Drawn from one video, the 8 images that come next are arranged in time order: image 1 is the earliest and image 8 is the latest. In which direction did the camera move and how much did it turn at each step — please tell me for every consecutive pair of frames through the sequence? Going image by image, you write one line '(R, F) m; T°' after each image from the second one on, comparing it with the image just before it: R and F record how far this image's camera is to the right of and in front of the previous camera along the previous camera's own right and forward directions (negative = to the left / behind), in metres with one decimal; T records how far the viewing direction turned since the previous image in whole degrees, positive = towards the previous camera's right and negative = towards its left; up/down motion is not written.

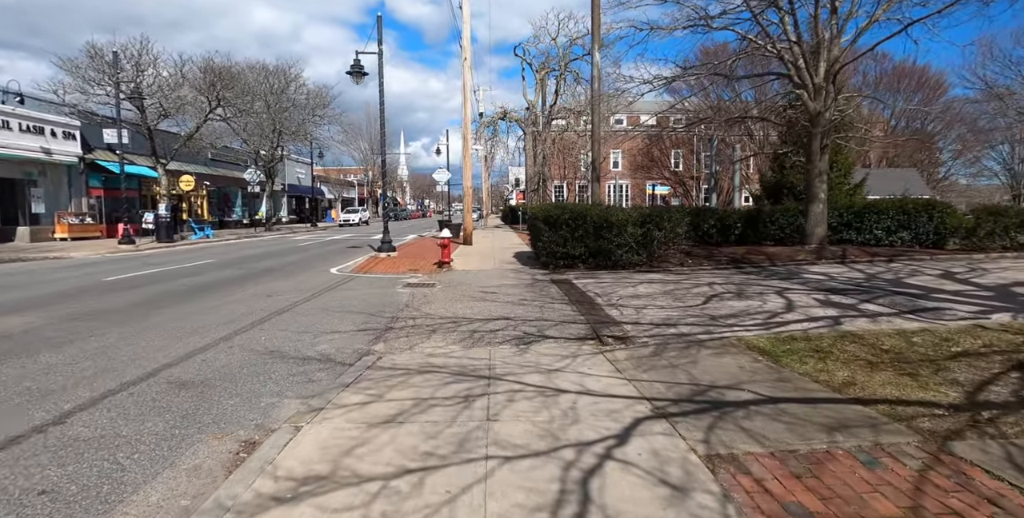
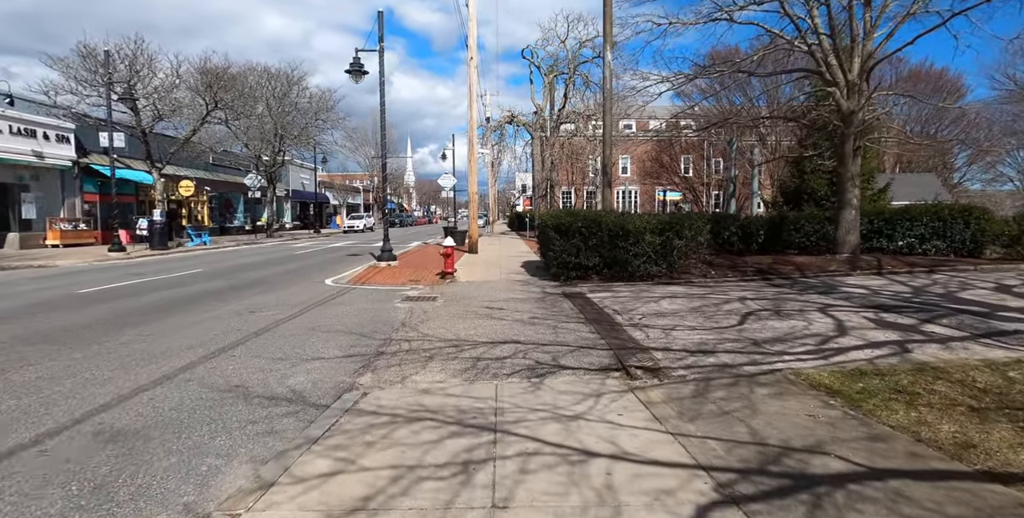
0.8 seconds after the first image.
(0.0, +1.0) m; -1°
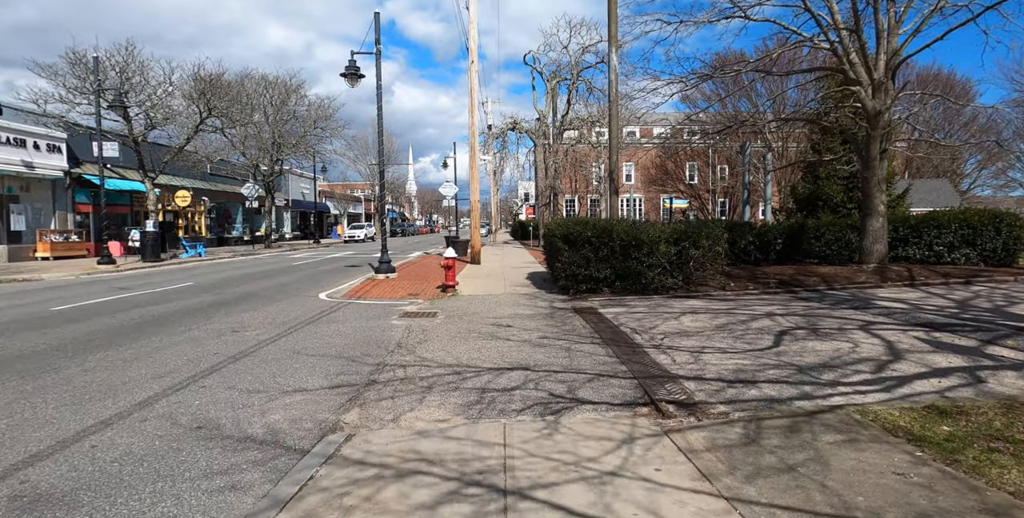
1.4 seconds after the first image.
(-0.1, +0.8) m; 0°
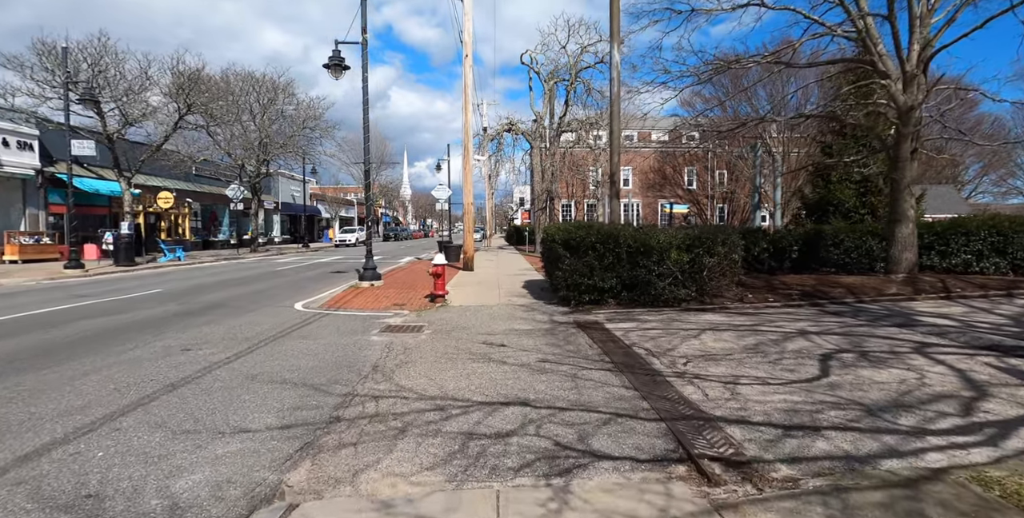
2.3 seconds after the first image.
(0.0, +1.1) m; +1°
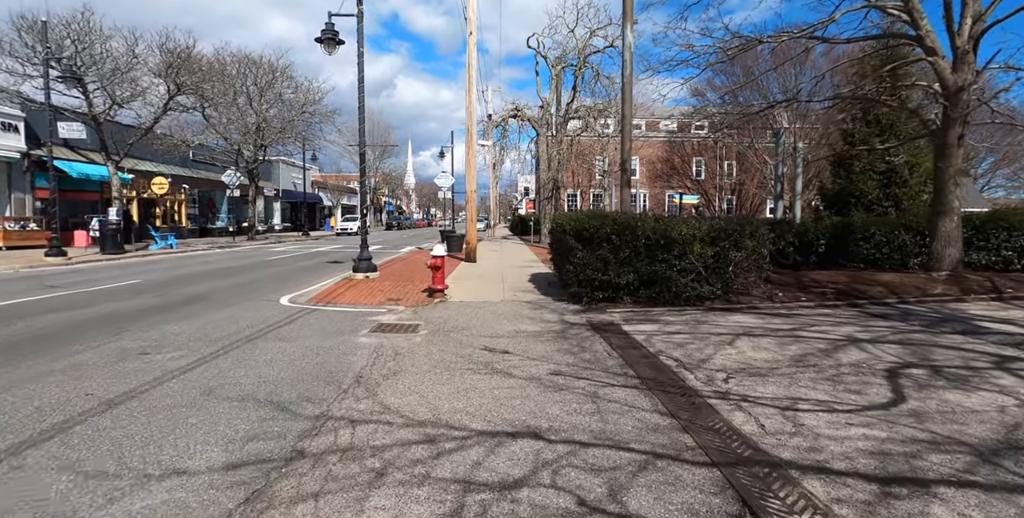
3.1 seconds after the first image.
(0.0, +1.0) m; 0°
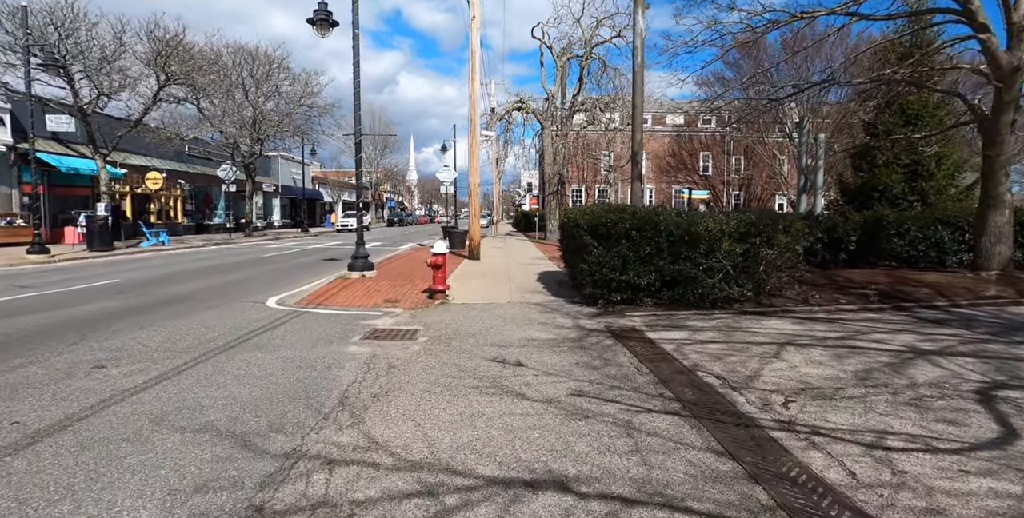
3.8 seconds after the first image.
(-0.1, +0.9) m; 0°
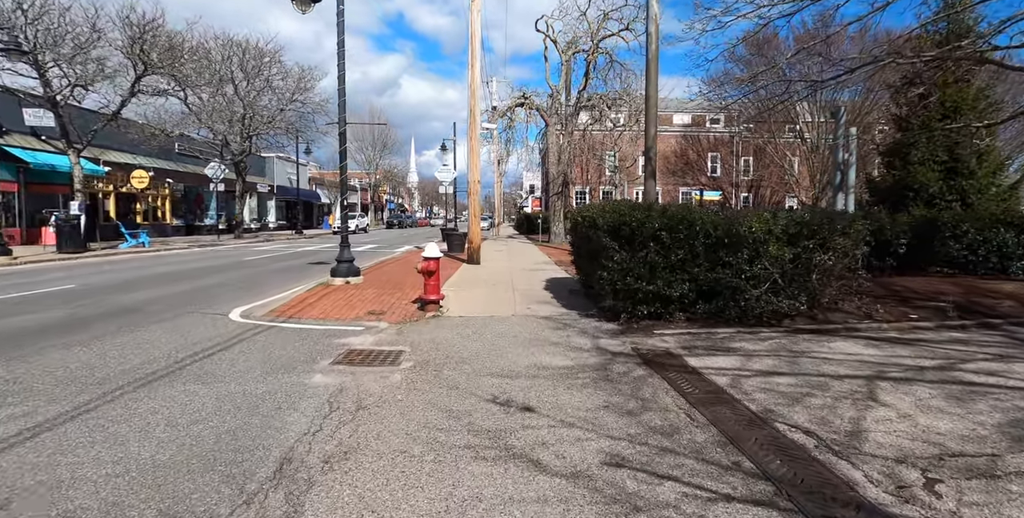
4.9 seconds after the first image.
(-0.1, +1.4) m; 0°
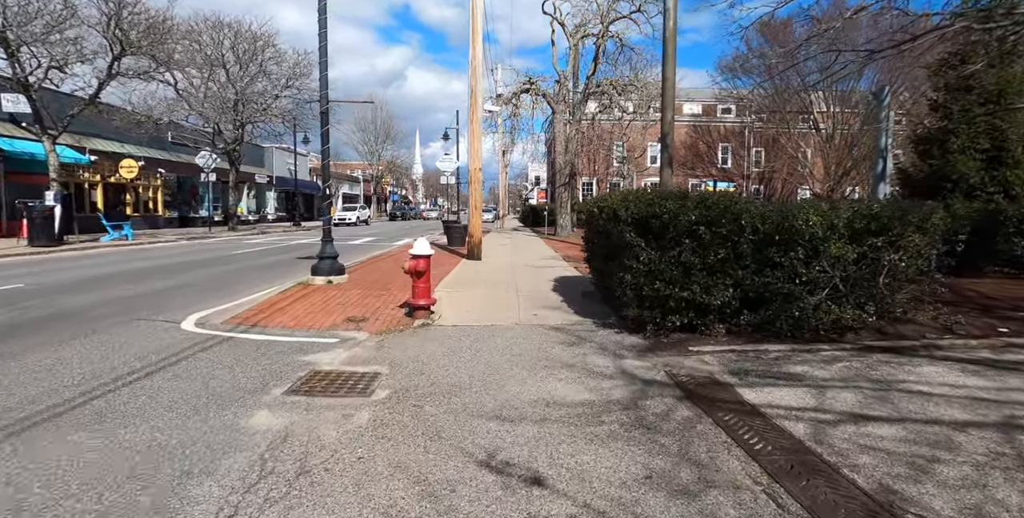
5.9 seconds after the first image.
(0.0, +1.3) m; -1°
